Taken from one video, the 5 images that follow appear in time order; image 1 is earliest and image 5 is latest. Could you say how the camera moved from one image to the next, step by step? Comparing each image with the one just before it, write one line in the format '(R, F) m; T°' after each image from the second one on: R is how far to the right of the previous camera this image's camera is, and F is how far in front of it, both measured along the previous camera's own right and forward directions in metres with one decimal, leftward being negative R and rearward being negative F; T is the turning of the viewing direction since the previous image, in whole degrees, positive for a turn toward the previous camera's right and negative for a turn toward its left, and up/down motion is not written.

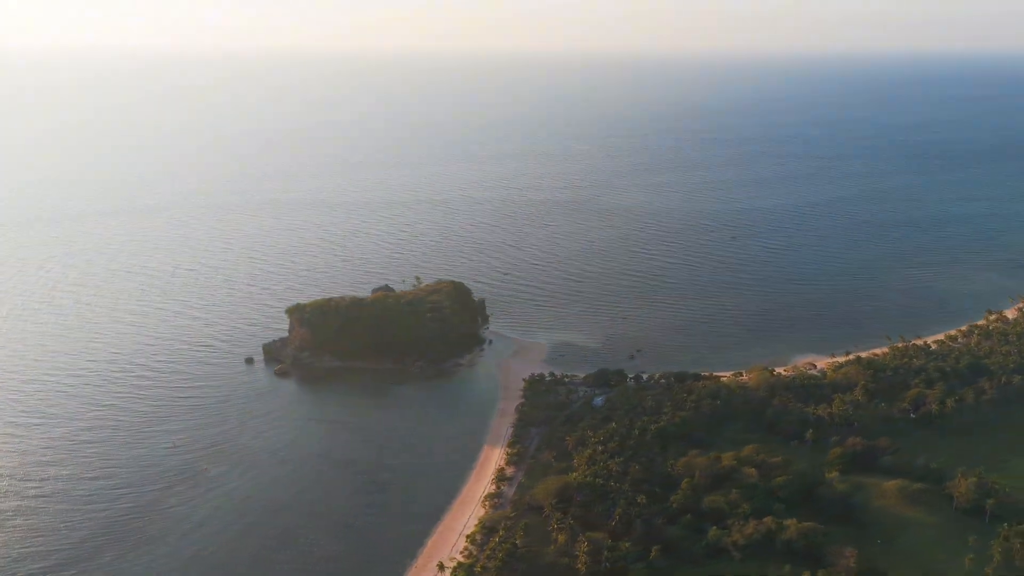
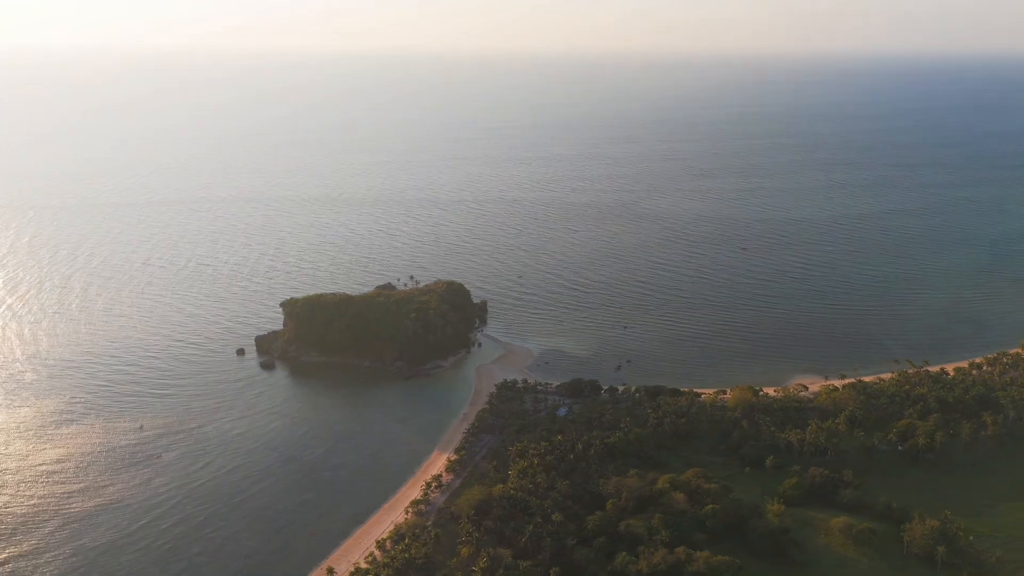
(+8.2, +1.5) m; -6°
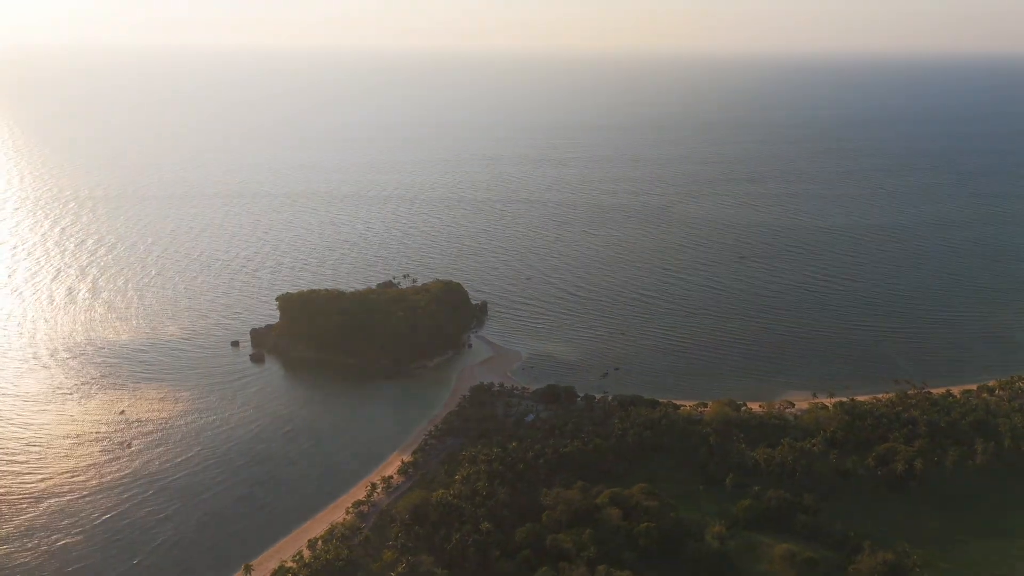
(+6.1, +0.9) m; -5°
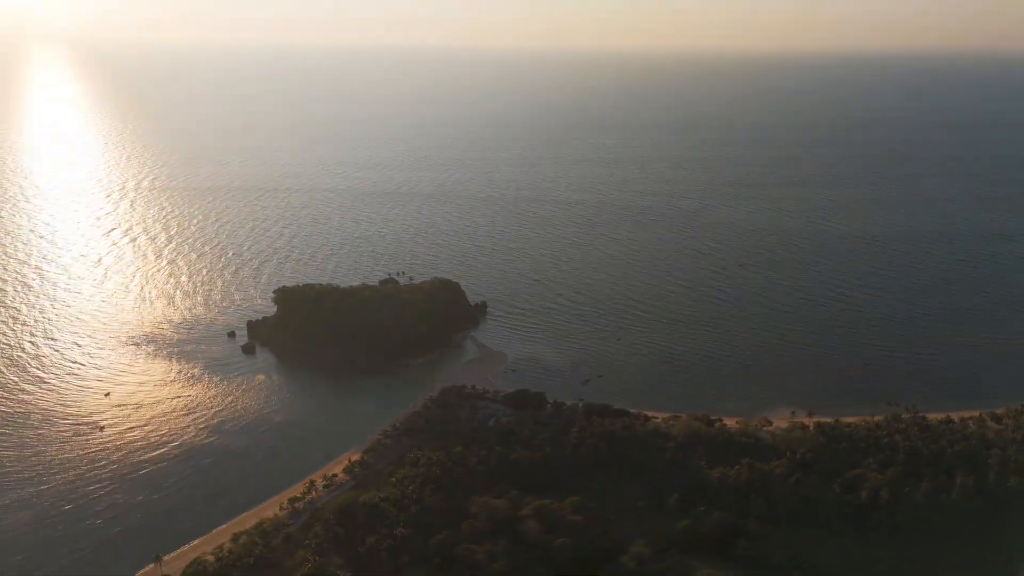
(+6.9, +1.1) m; -5°
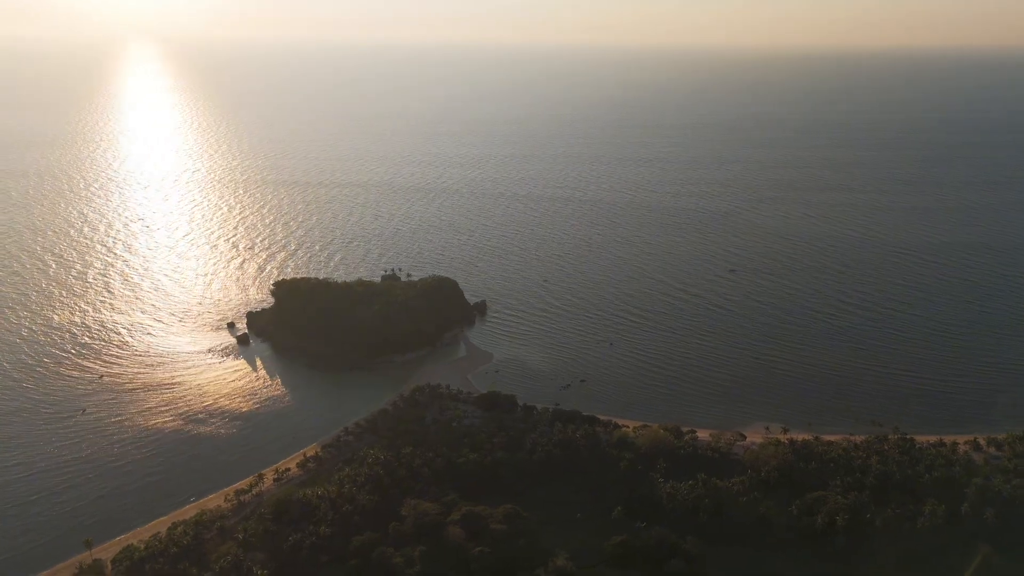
(+6.2, +0.9) m; -5°
